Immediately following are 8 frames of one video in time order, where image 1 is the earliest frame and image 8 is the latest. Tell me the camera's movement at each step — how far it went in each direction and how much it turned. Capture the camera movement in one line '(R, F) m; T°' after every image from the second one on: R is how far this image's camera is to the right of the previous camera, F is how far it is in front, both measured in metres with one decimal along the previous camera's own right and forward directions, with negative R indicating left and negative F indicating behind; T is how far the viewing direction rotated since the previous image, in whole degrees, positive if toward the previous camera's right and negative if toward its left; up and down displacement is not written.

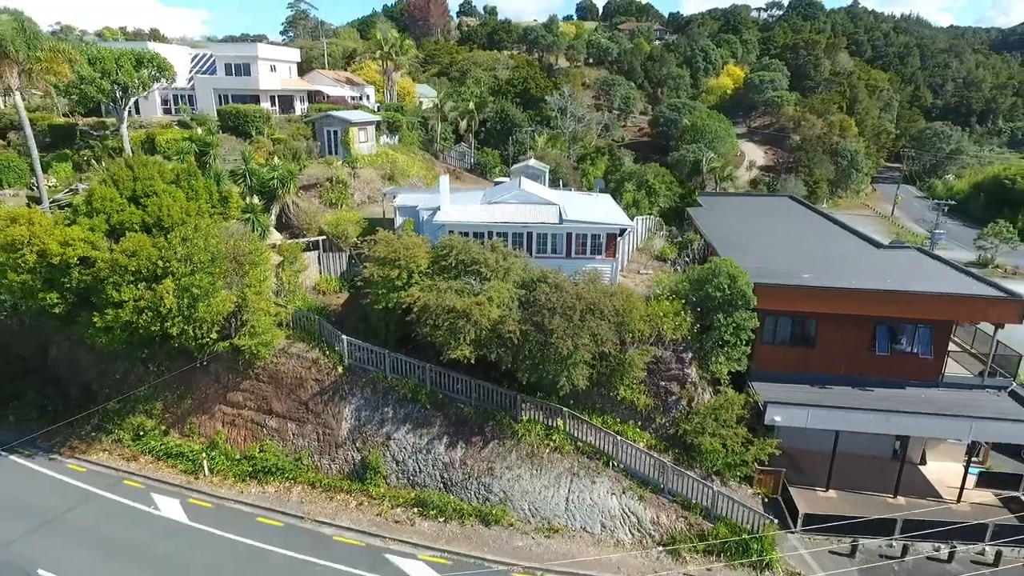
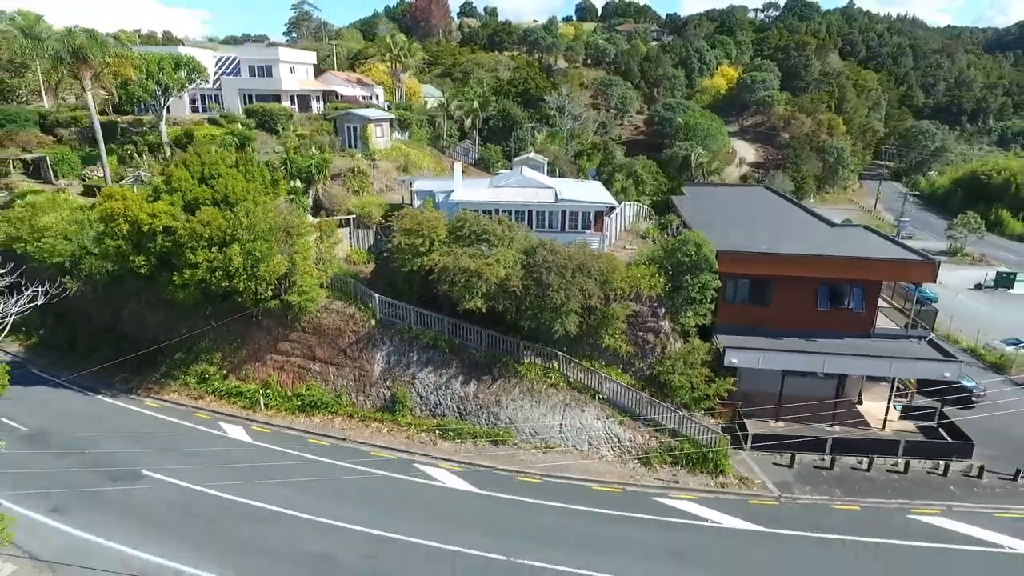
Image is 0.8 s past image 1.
(-0.1, -3.8) m; 0°
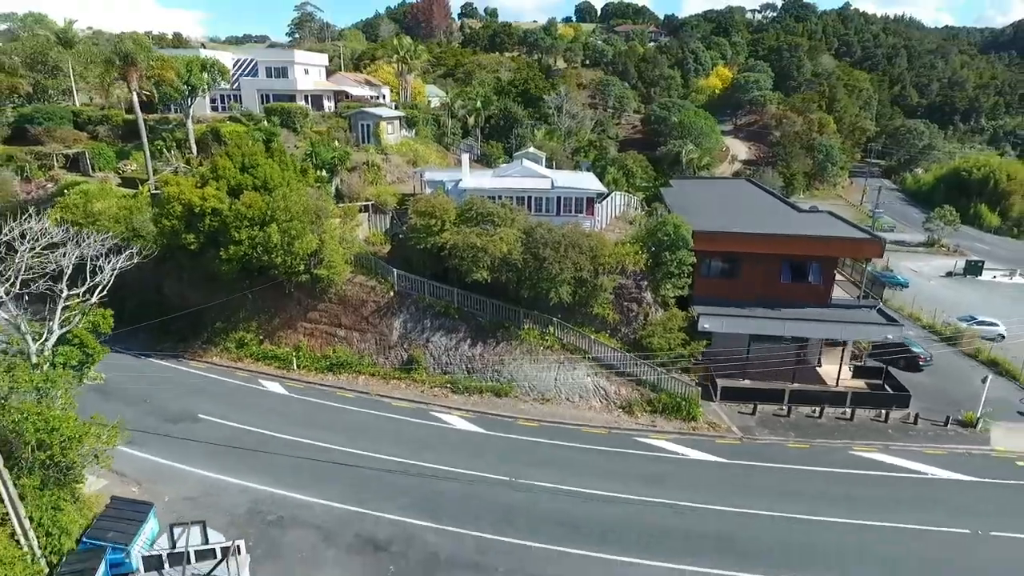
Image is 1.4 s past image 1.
(-0.1, -3.2) m; 0°
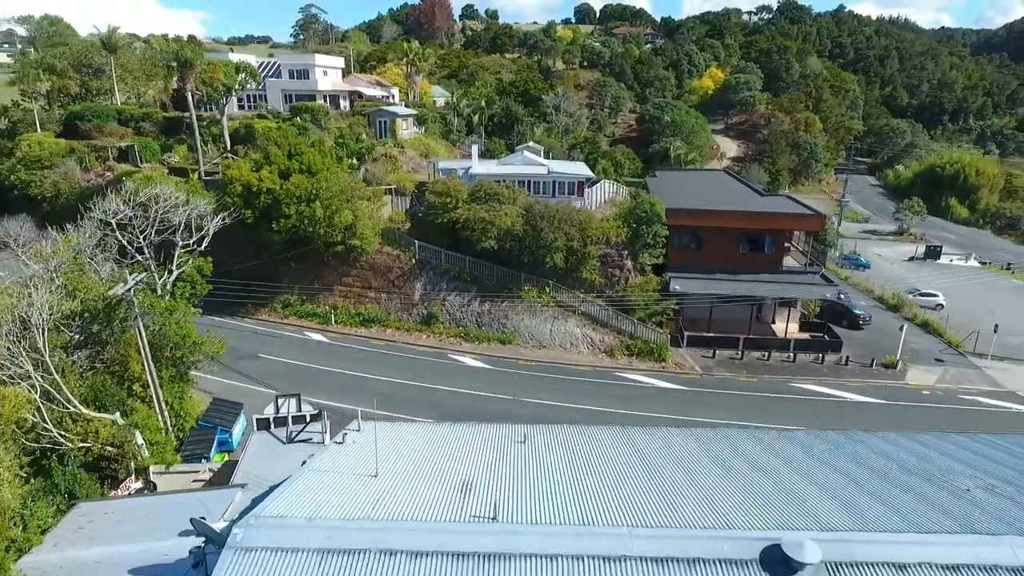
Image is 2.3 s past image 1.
(-0.1, -4.9) m; 0°
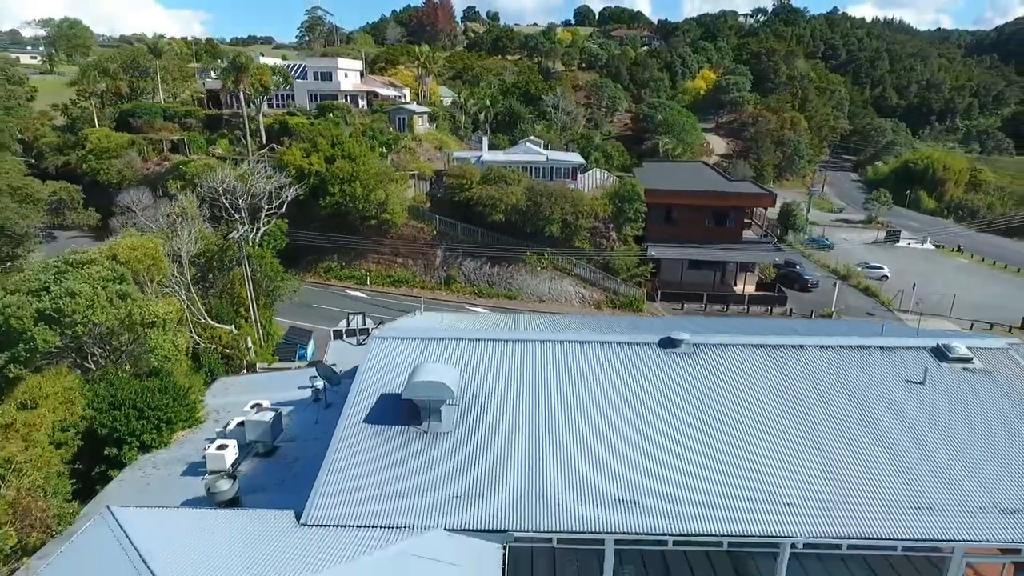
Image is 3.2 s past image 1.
(-0.3, -6.2) m; 0°
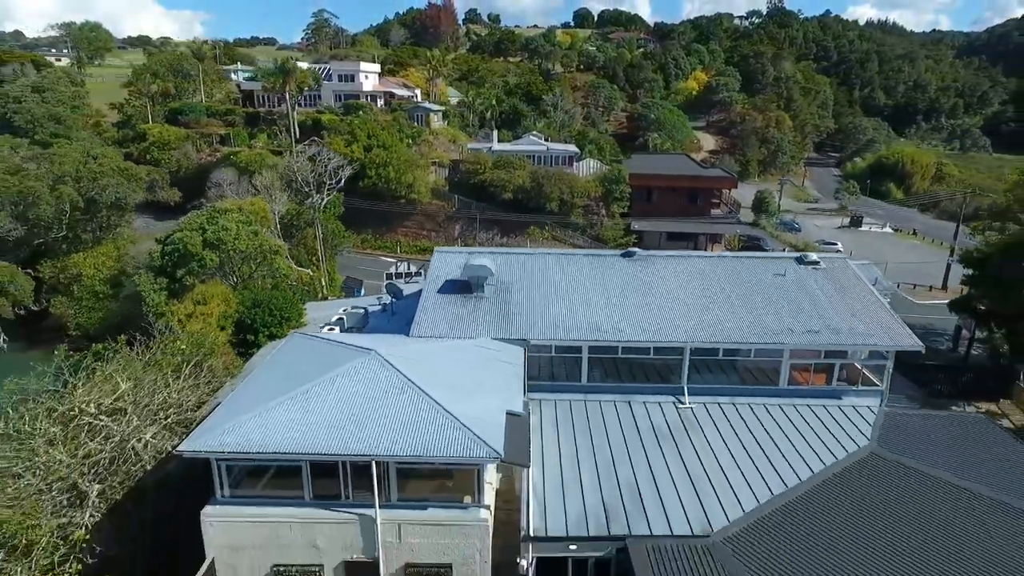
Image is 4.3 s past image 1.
(-0.5, -7.2) m; 0°
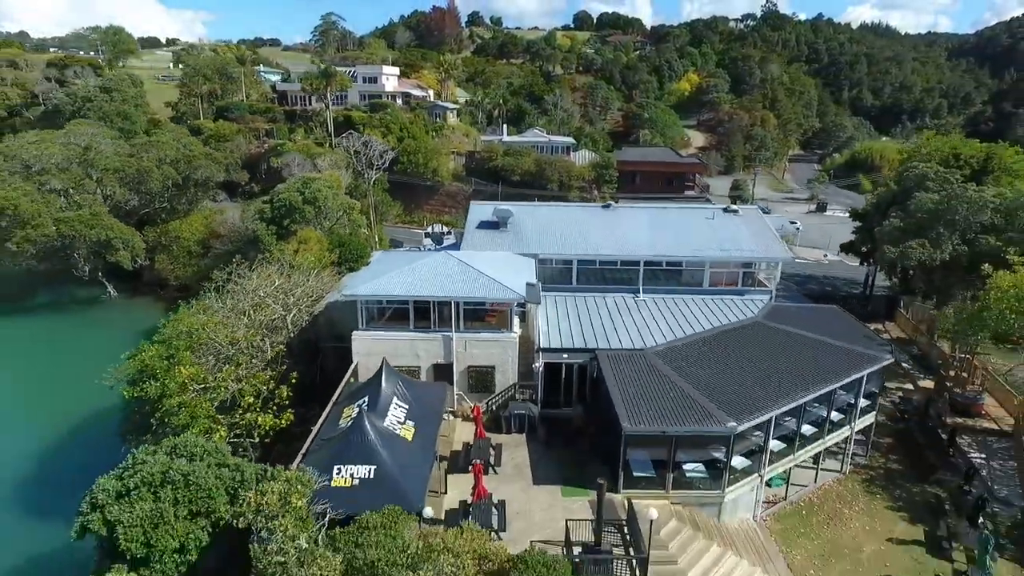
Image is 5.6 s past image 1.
(-0.7, -8.8) m; 0°
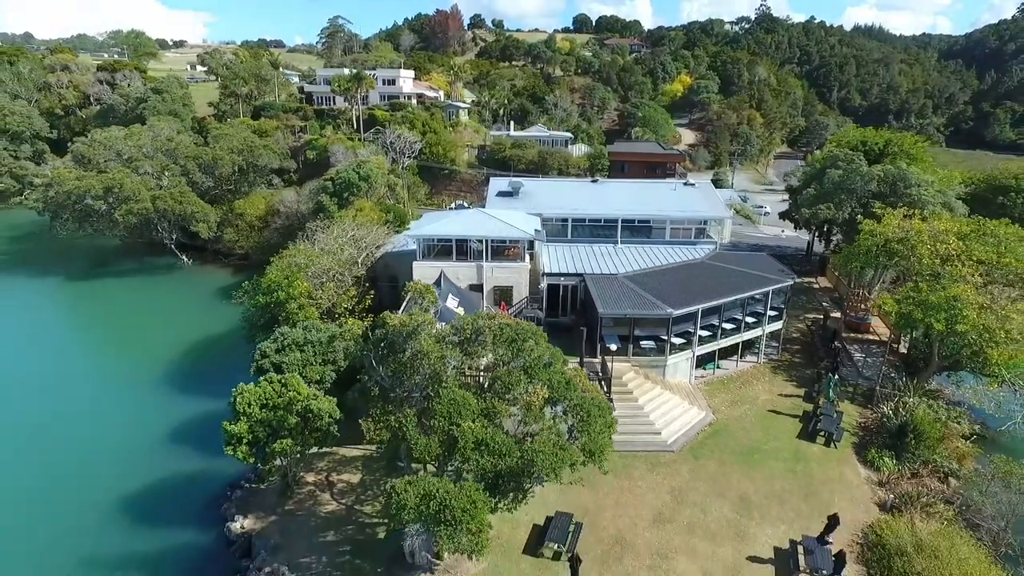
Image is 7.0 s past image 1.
(-0.7, -8.8) m; 0°
